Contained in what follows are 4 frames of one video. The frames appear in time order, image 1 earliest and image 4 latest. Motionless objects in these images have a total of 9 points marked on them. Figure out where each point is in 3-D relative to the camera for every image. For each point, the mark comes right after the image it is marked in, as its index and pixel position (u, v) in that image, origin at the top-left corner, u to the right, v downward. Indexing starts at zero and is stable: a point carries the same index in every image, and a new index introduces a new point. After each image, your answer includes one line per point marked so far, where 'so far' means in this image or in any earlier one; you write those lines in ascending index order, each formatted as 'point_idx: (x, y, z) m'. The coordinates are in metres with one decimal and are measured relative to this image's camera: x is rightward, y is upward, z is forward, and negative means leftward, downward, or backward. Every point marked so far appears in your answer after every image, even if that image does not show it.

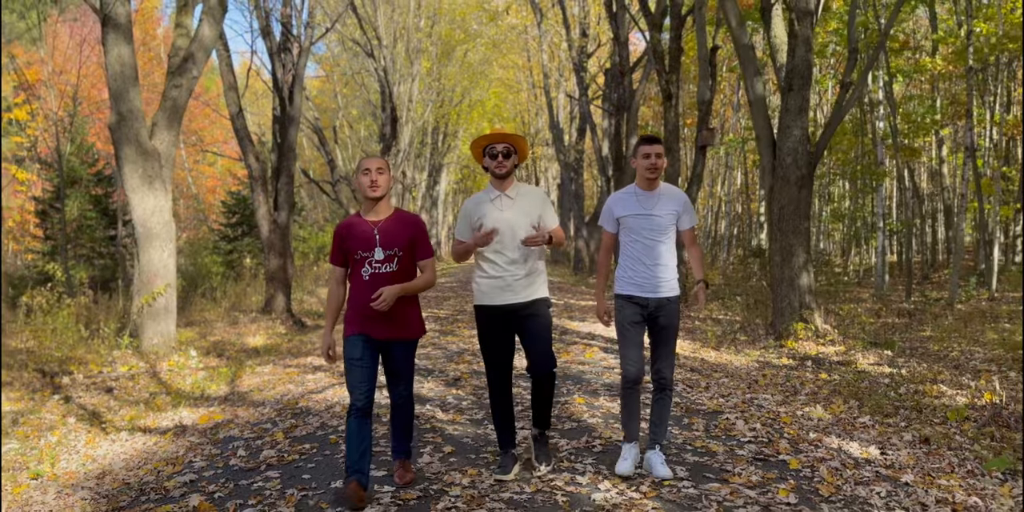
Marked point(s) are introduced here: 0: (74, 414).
0: (-4.7, -1.7, +7.9) m
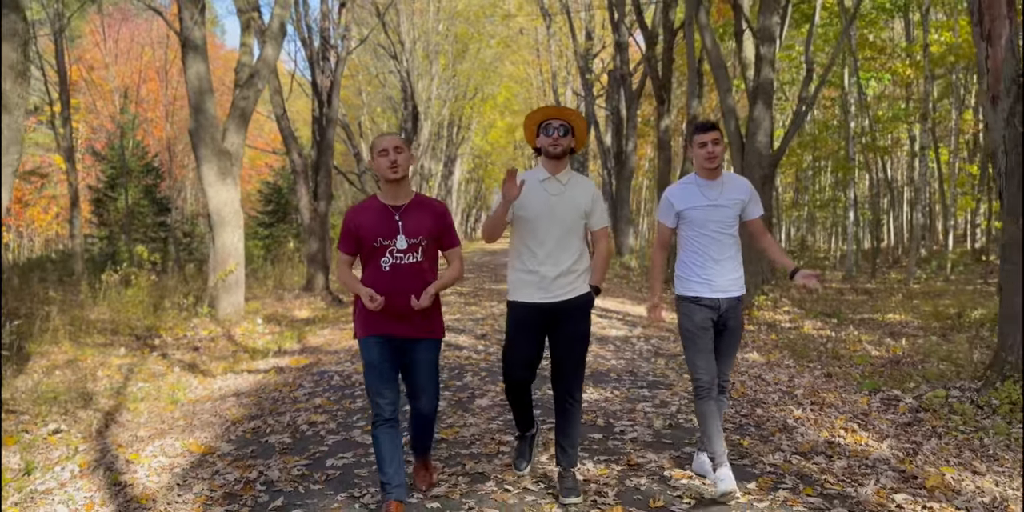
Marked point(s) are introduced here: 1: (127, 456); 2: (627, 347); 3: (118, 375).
0: (-4.5, -1.5, +9.9) m
1: (-2.8, -1.5, +5.3) m
2: (+1.2, -1.0, +7.9) m
3: (-4.9, -1.5, +9.1) m
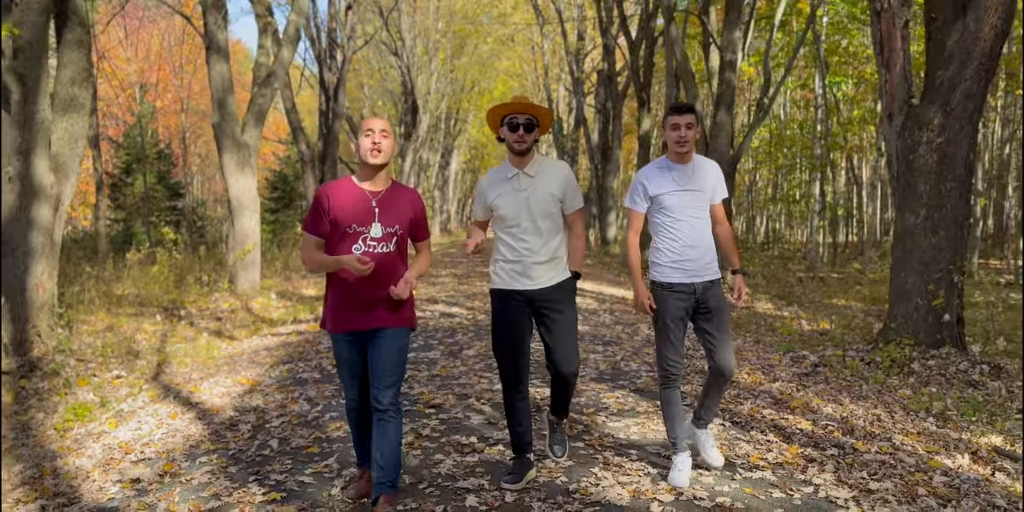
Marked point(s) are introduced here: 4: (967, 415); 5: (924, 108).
0: (-4.7, -1.2, +11.3) m
1: (-3.0, -1.2, +6.7) m
2: (+1.0, -0.8, +9.3) m
3: (-5.2, -1.2, +10.6) m
4: (+3.7, -1.3, +5.9) m
5: (+4.1, +1.5, +7.2) m
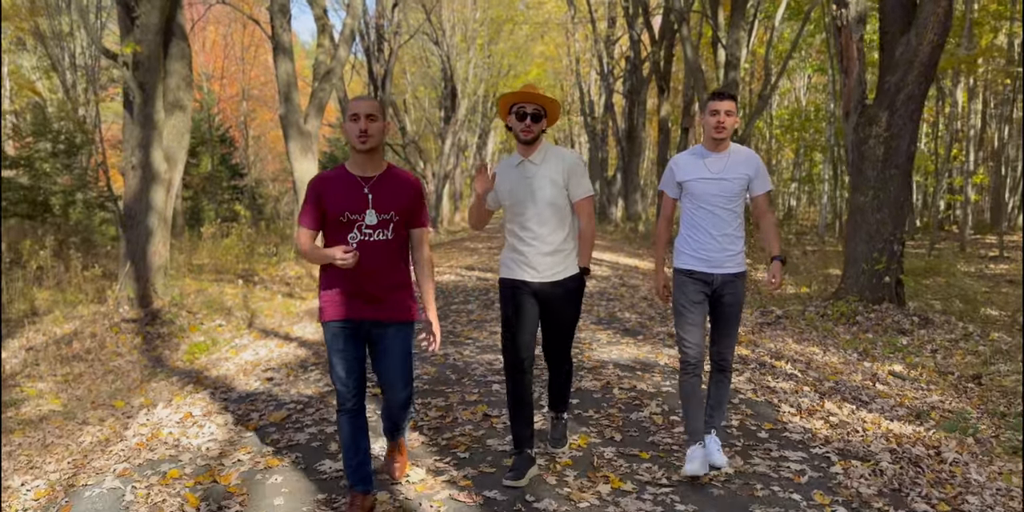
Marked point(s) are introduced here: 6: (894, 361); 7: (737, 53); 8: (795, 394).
0: (-4.3, -0.7, +13.4) m
1: (-2.7, -0.9, +8.7) m
2: (+1.4, -0.4, +11.1) m
3: (-4.7, -0.7, +12.7) m
4: (+3.9, -1.0, +7.6) m
5: (+4.4, +1.8, +8.8) m
6: (+3.8, -1.0, +7.2) m
7: (+4.2, +3.8, +13.7) m
8: (+2.1, -1.0, +5.5) m
